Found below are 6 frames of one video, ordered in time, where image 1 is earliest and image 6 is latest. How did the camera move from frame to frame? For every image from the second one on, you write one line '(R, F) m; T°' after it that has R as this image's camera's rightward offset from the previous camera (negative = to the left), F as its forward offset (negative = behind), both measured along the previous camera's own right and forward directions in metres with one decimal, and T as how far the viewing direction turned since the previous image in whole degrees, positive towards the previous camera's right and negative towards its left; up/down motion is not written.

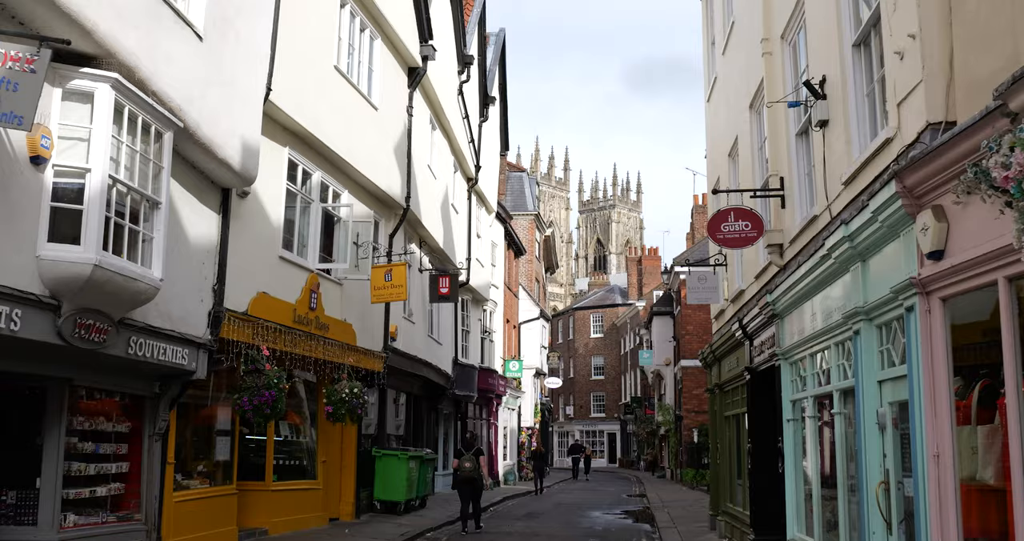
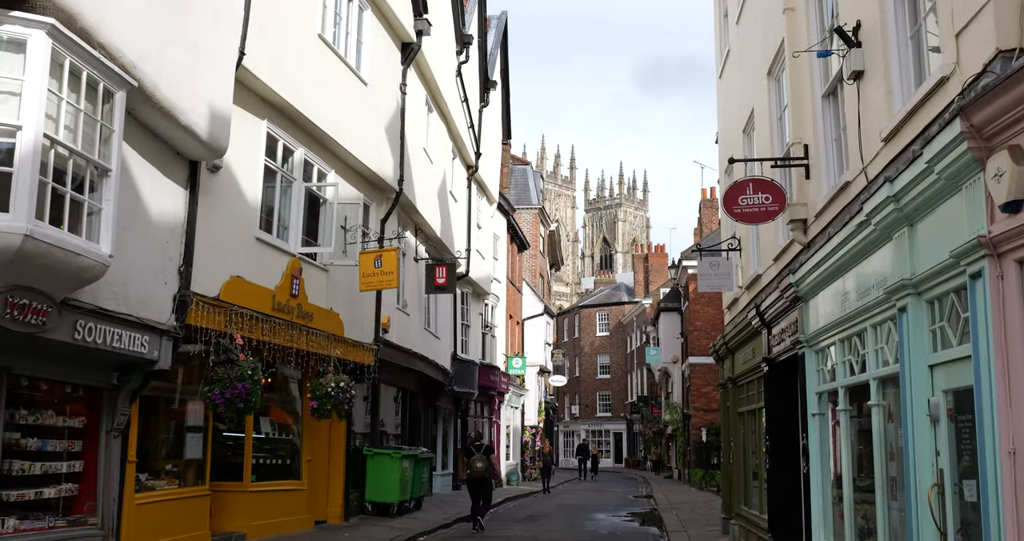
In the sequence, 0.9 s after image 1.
(+0.1, +1.1) m; 0°
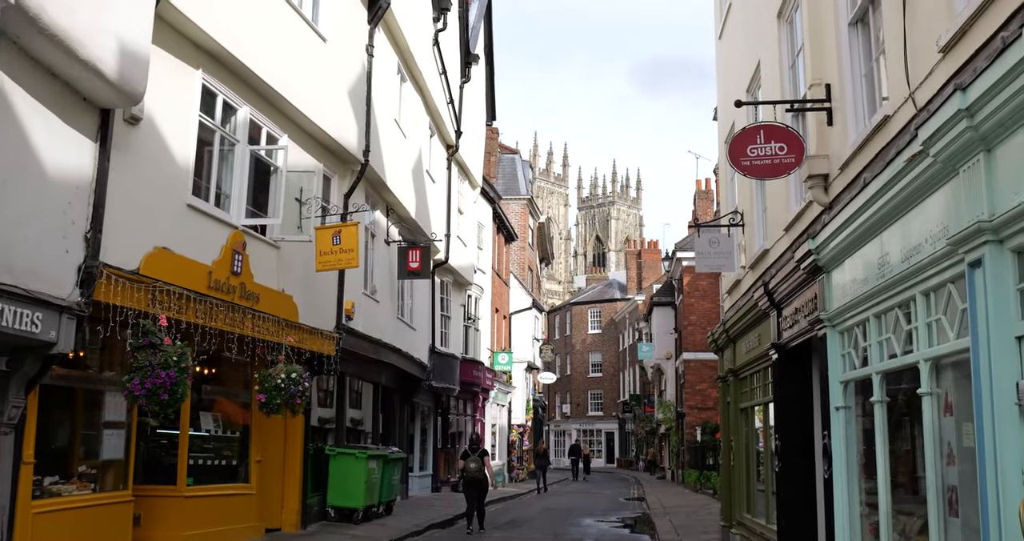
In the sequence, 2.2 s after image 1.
(+0.2, +1.6) m; 0°
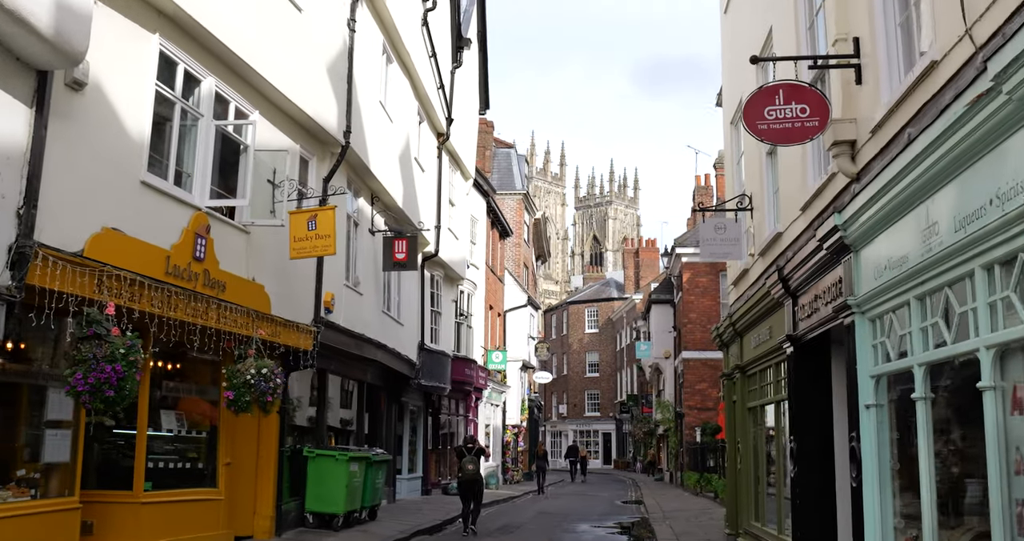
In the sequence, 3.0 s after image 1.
(+0.1, +1.0) m; 0°
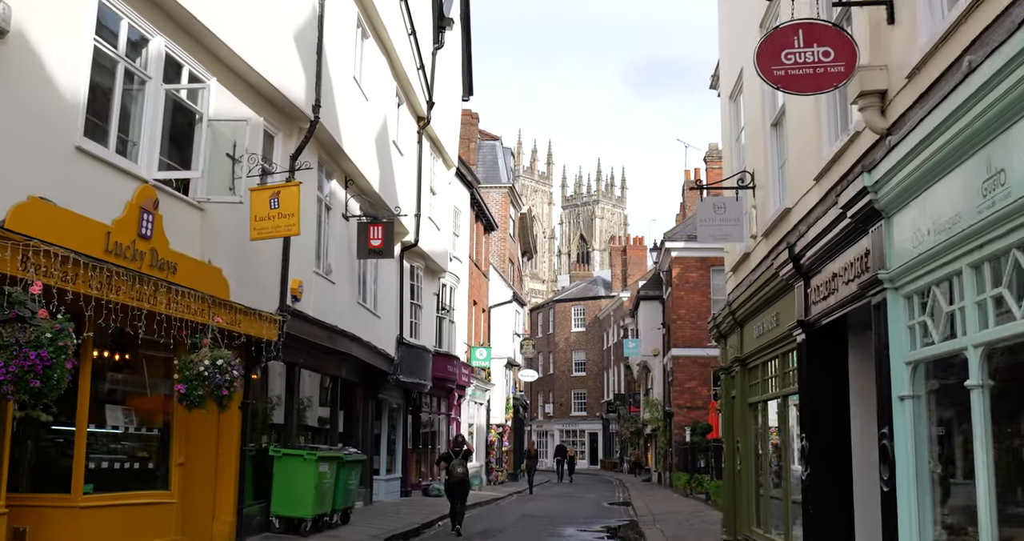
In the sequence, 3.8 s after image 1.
(+0.1, +1.0) m; +1°
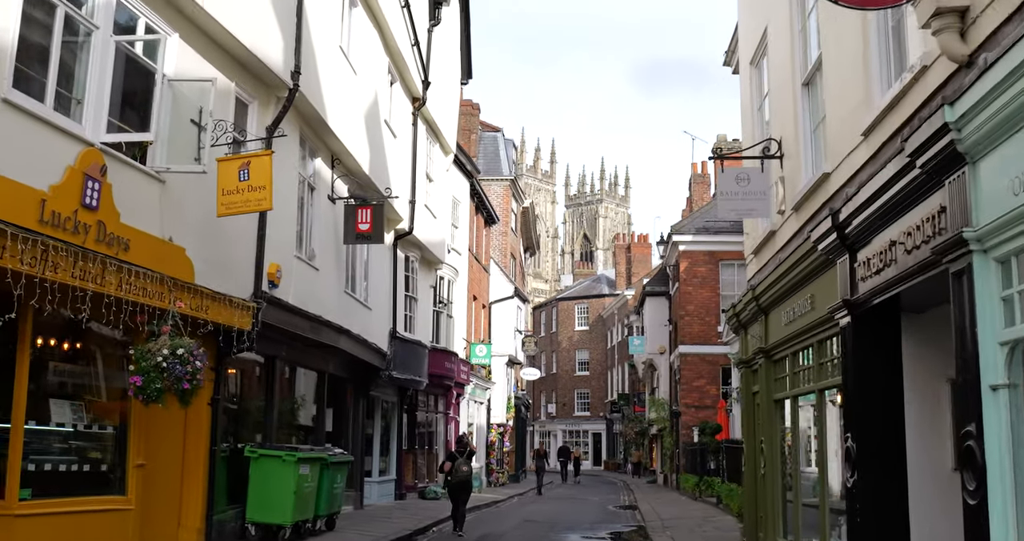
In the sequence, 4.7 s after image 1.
(0.0, +1.2) m; 0°
